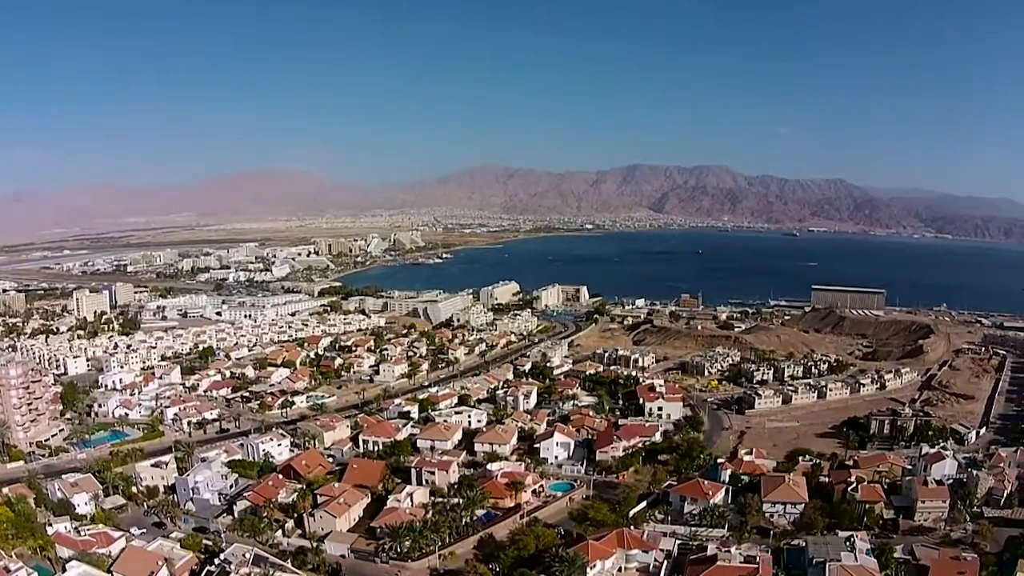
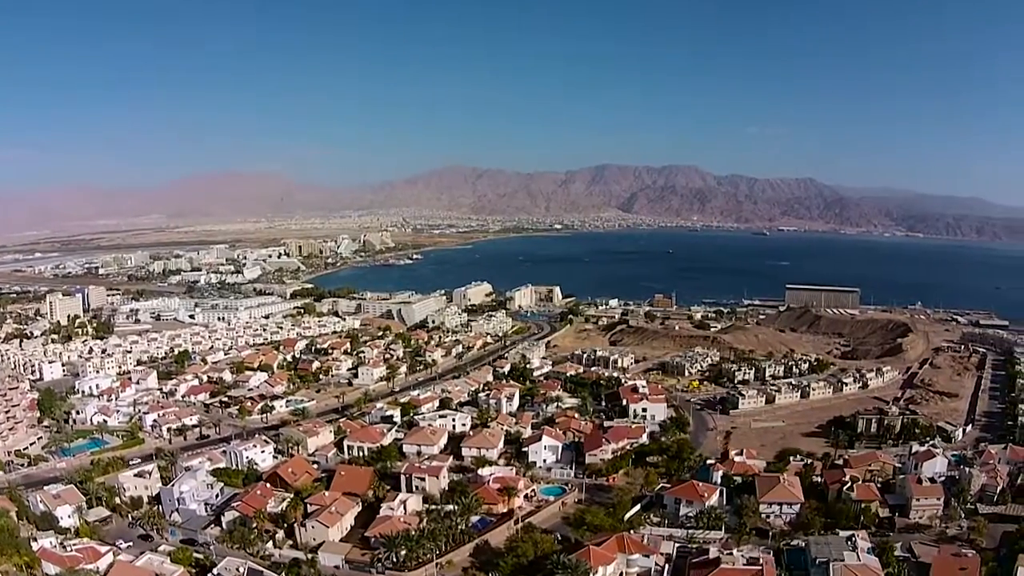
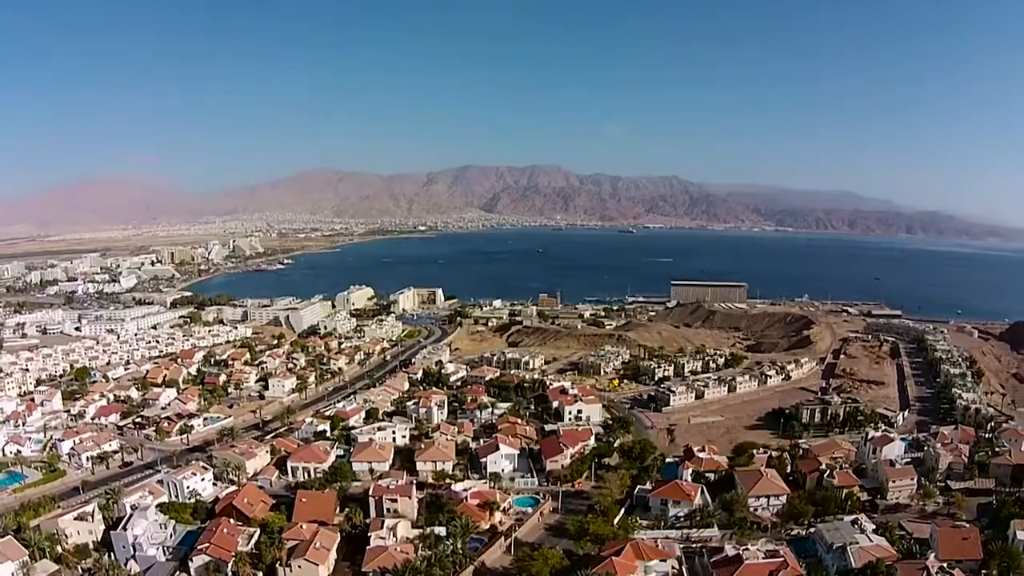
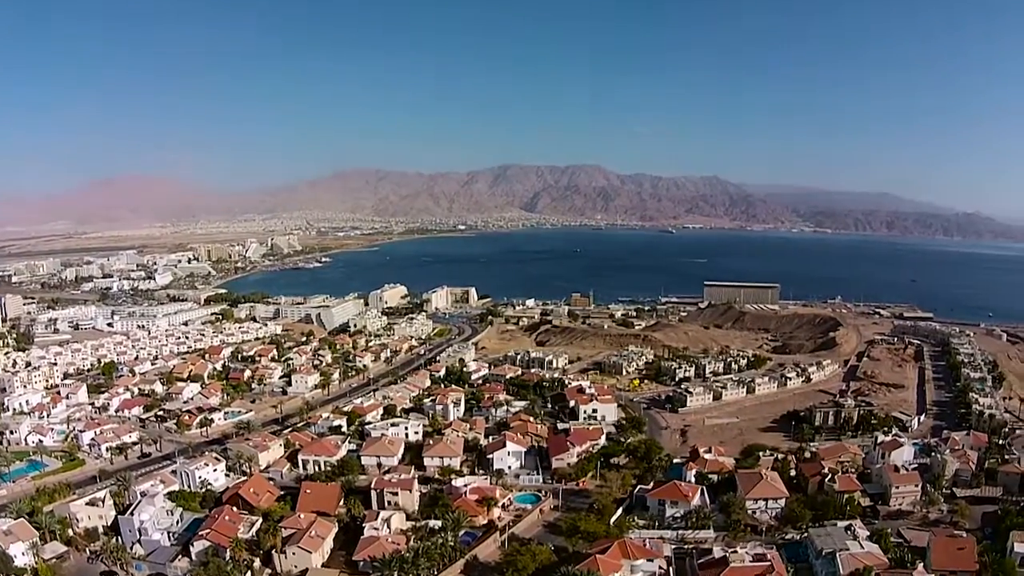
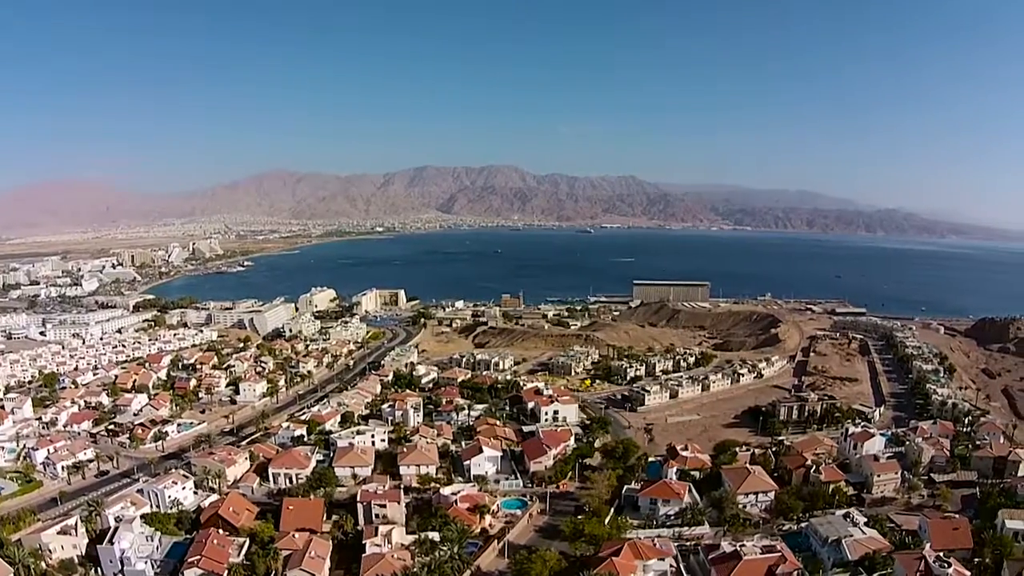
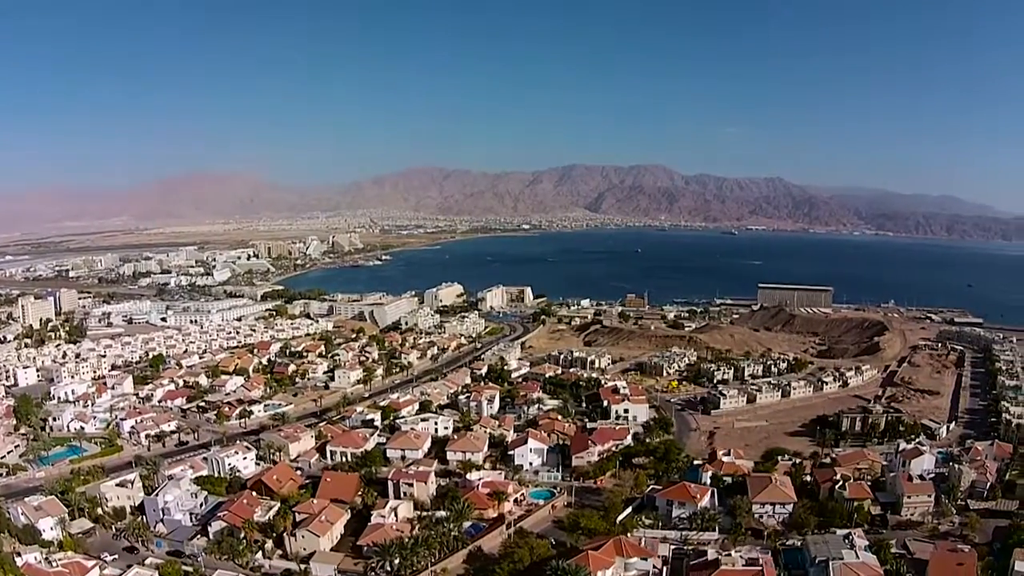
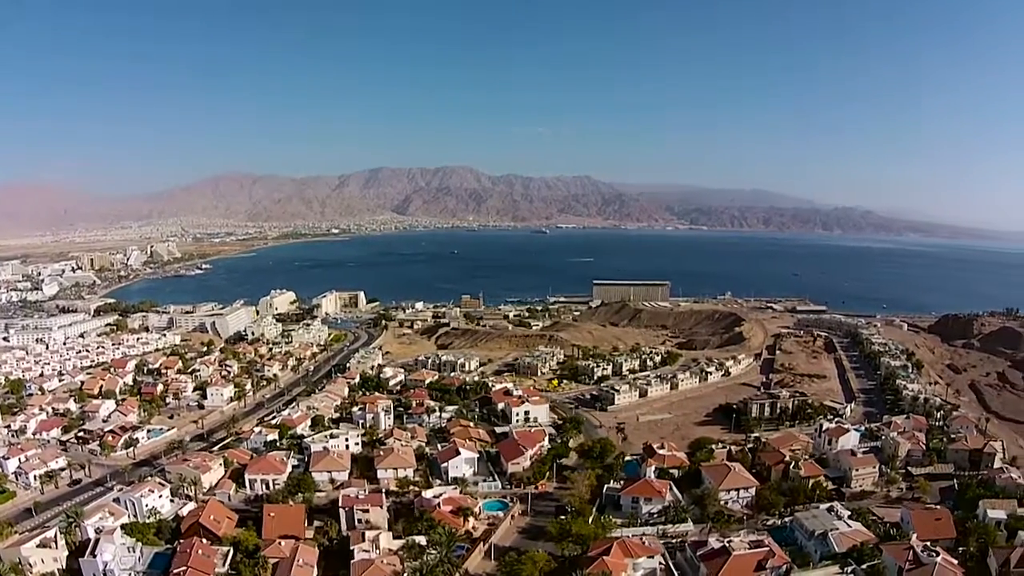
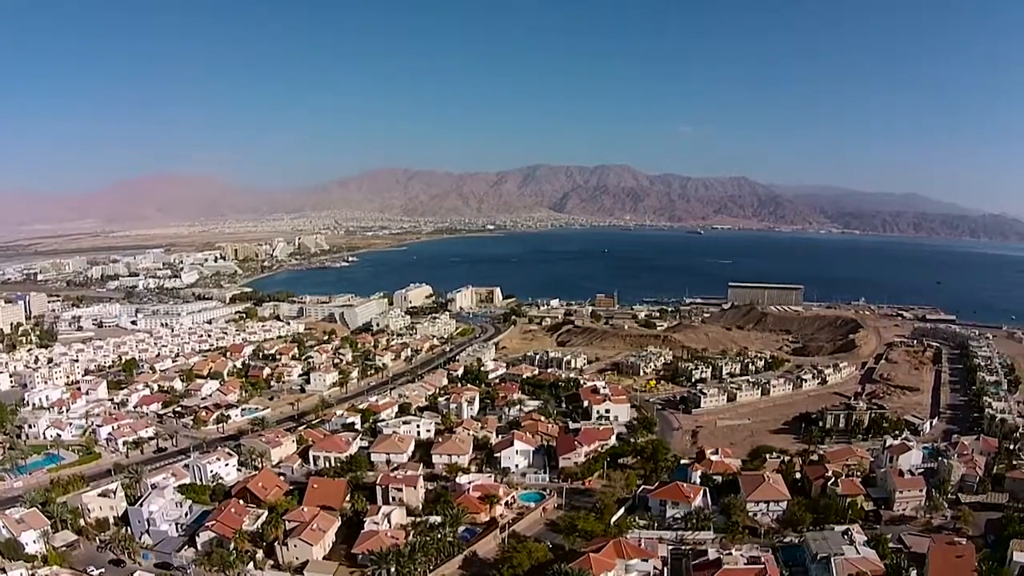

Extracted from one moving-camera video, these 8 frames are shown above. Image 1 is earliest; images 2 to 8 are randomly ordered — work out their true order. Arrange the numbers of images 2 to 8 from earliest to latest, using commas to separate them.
2, 6, 8, 4, 3, 5, 7
